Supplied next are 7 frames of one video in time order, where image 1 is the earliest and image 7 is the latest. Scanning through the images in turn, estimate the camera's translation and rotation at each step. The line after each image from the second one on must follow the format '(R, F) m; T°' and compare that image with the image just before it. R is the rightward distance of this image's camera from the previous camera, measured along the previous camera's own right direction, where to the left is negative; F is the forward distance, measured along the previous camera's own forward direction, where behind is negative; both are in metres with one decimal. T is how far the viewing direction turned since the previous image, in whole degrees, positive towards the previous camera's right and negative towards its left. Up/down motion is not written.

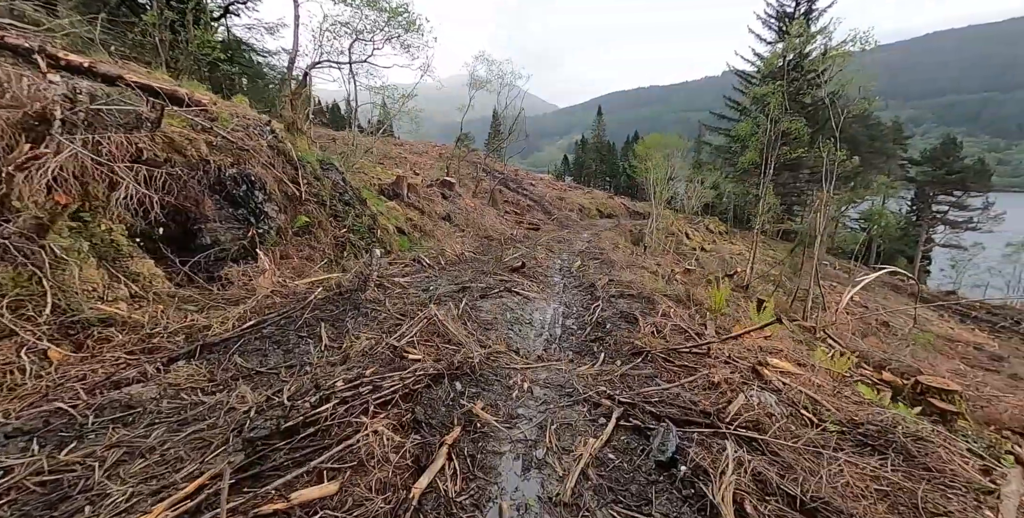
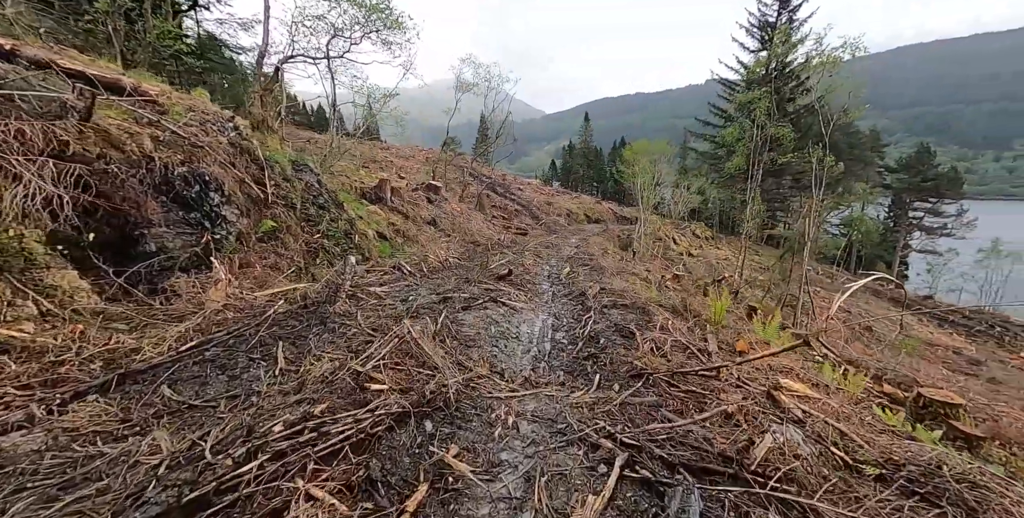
(0.0, +0.4) m; +2°
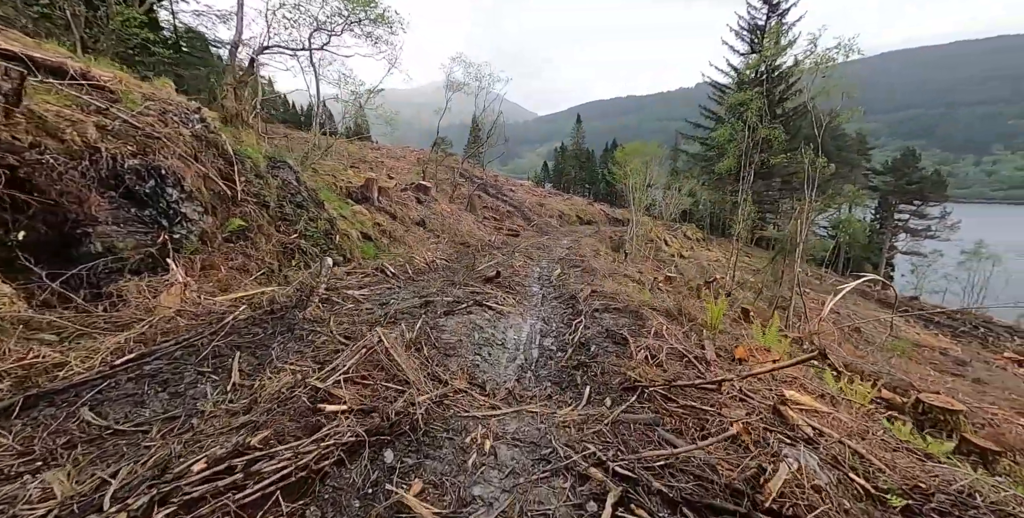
(+0.1, +0.3) m; +1°
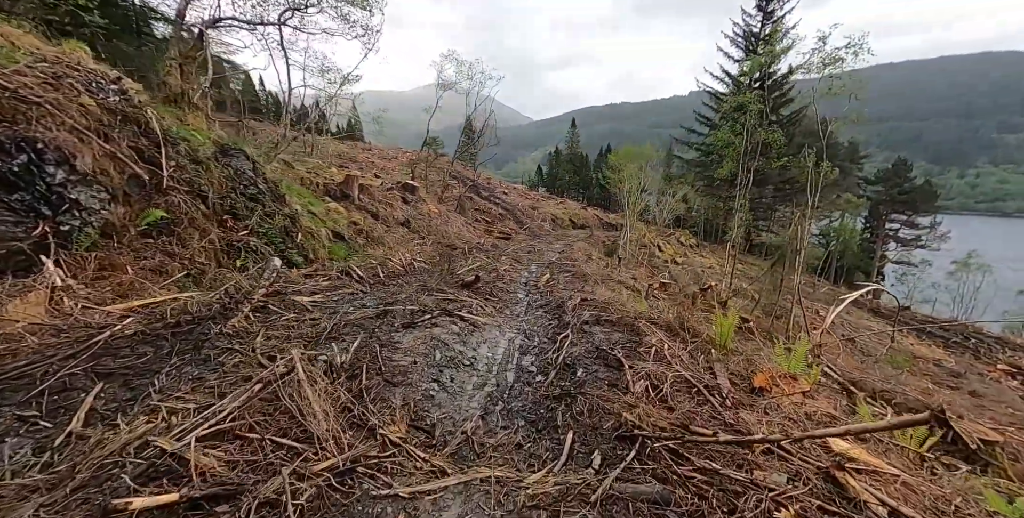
(+0.2, +0.7) m; +1°
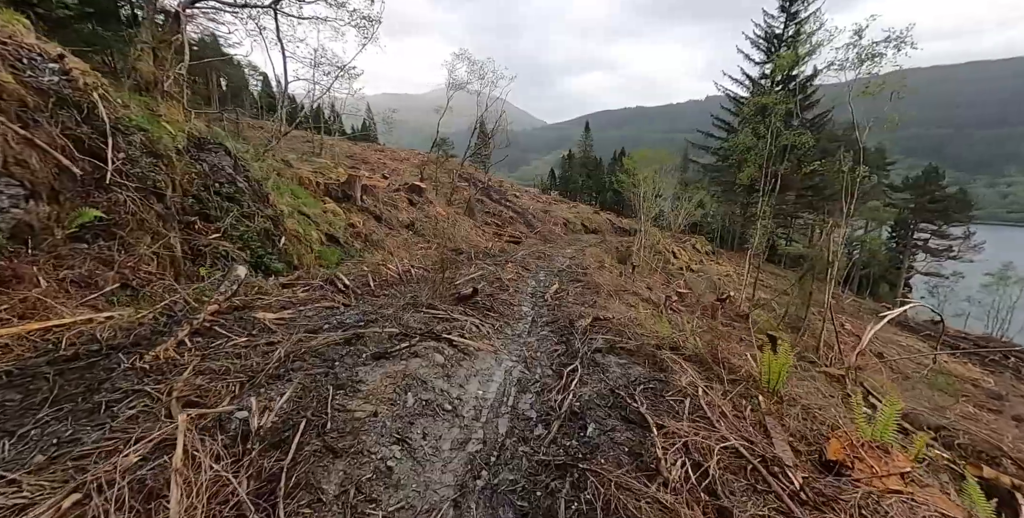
(+0.1, +0.7) m; -2°
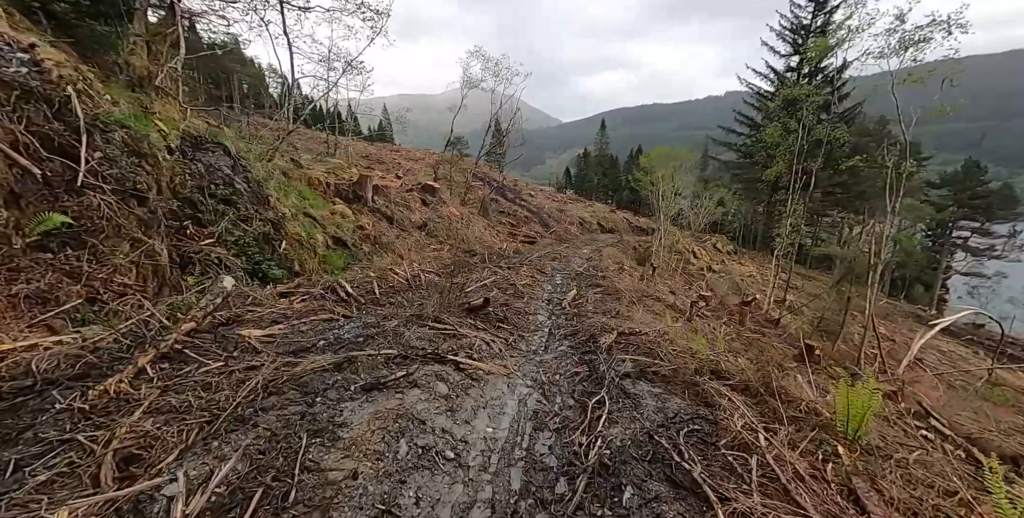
(0.0, +0.5) m; -2°
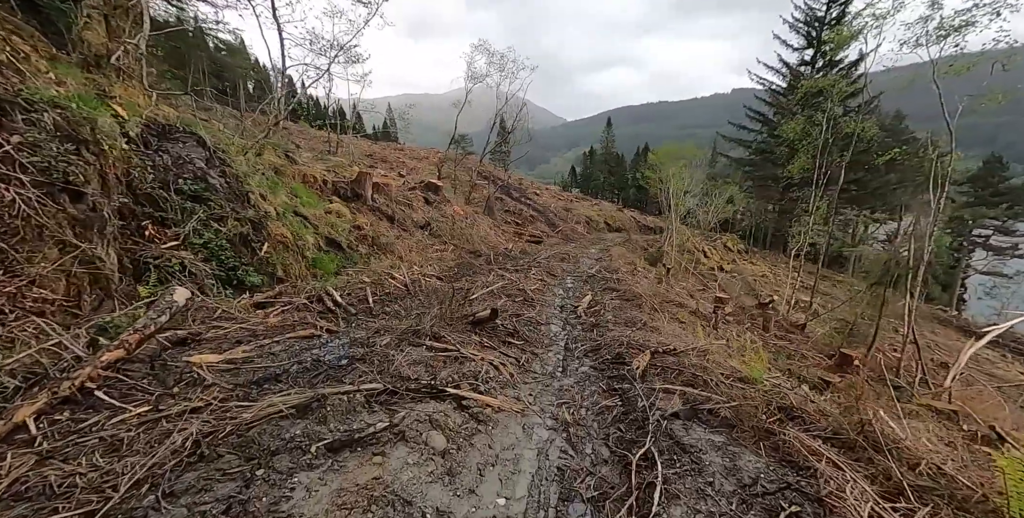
(-0.1, +0.7) m; -1°
